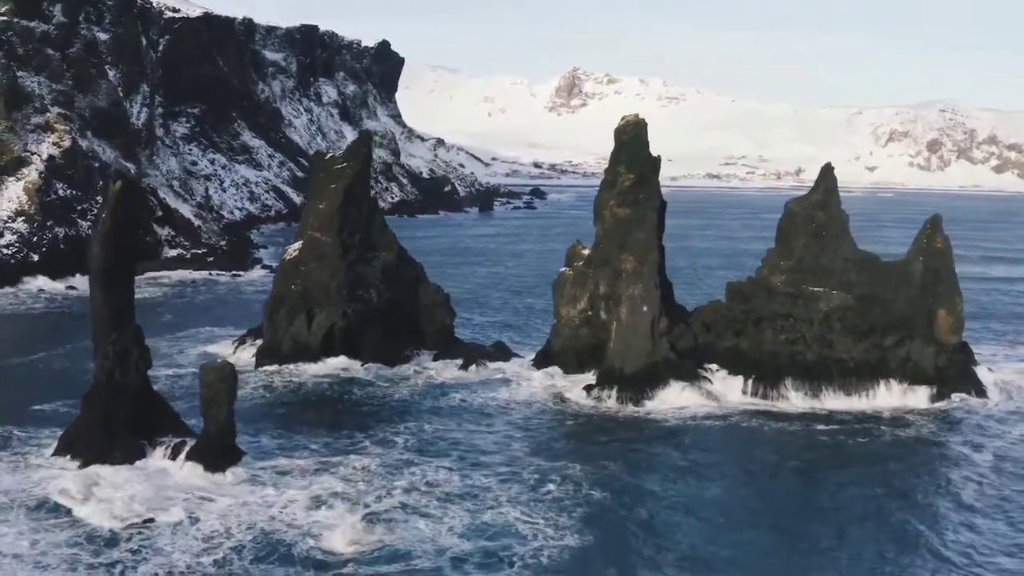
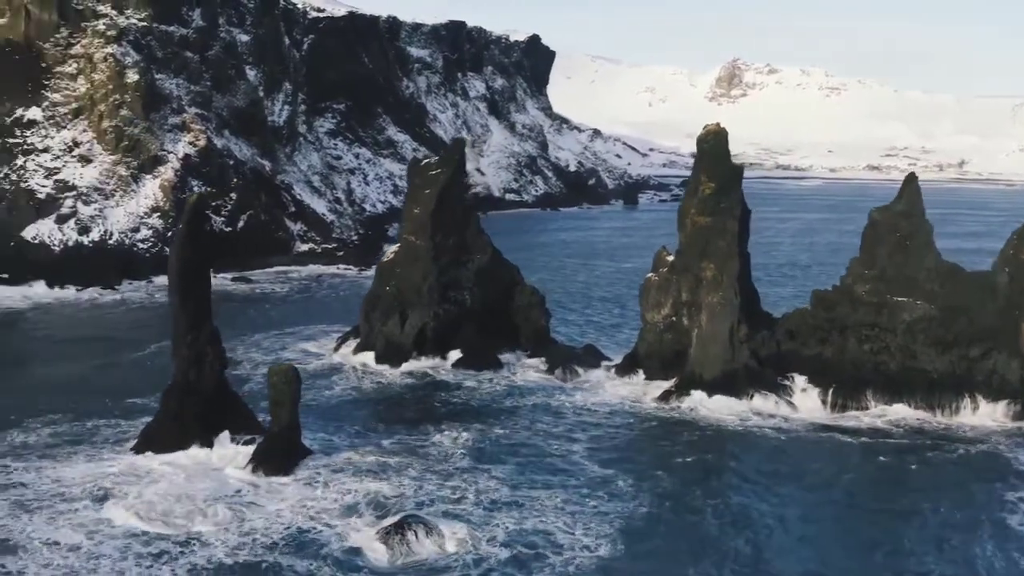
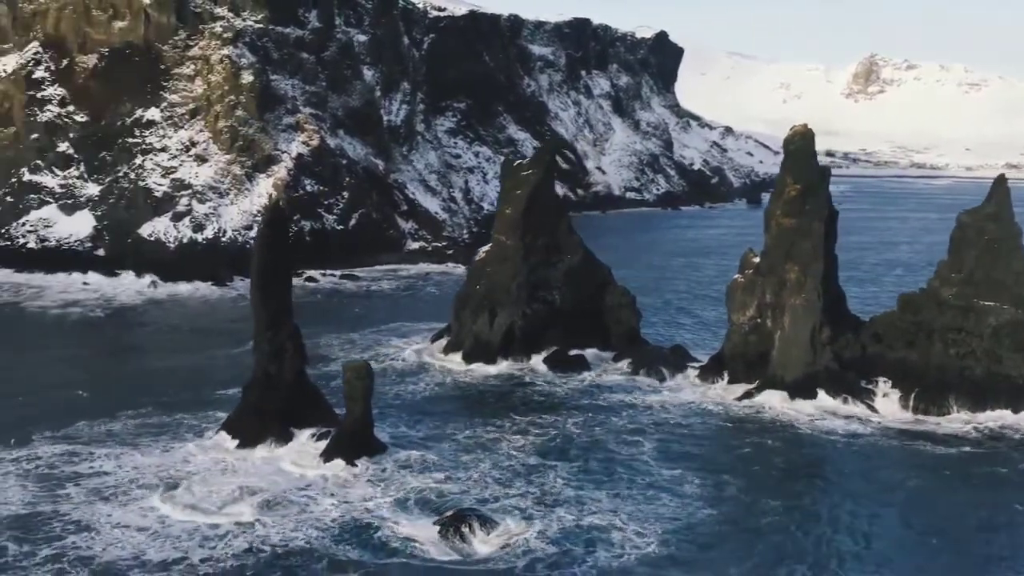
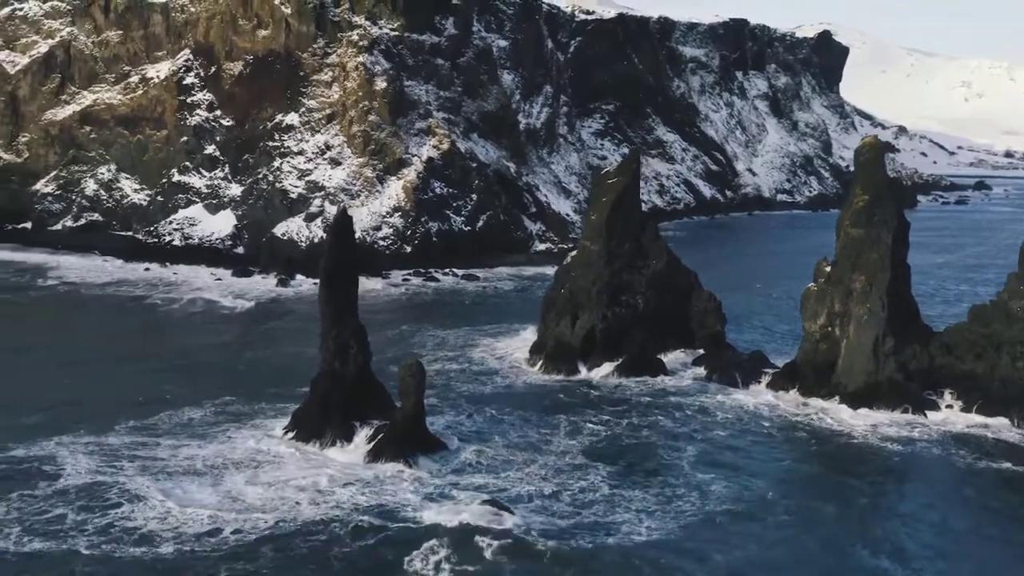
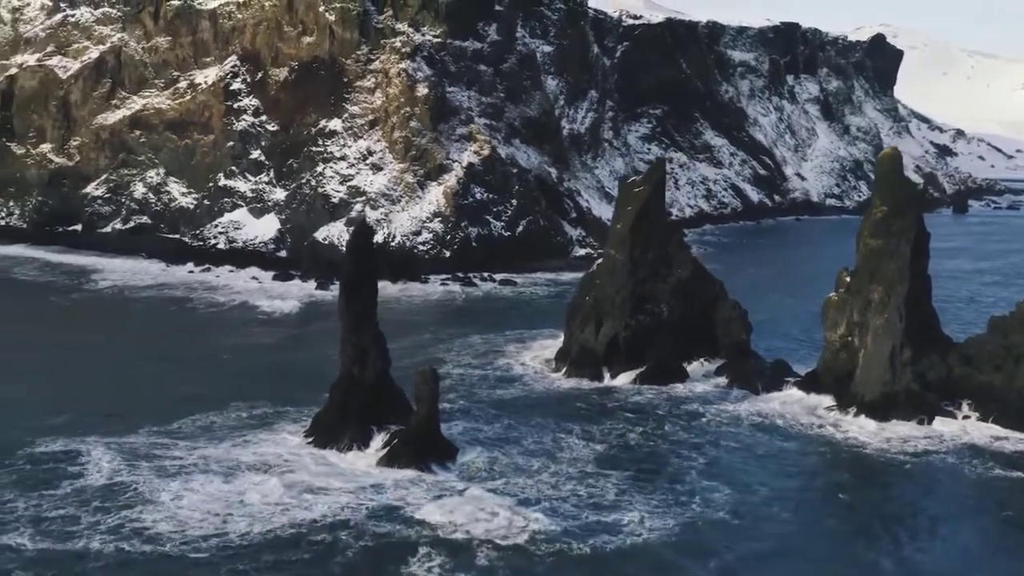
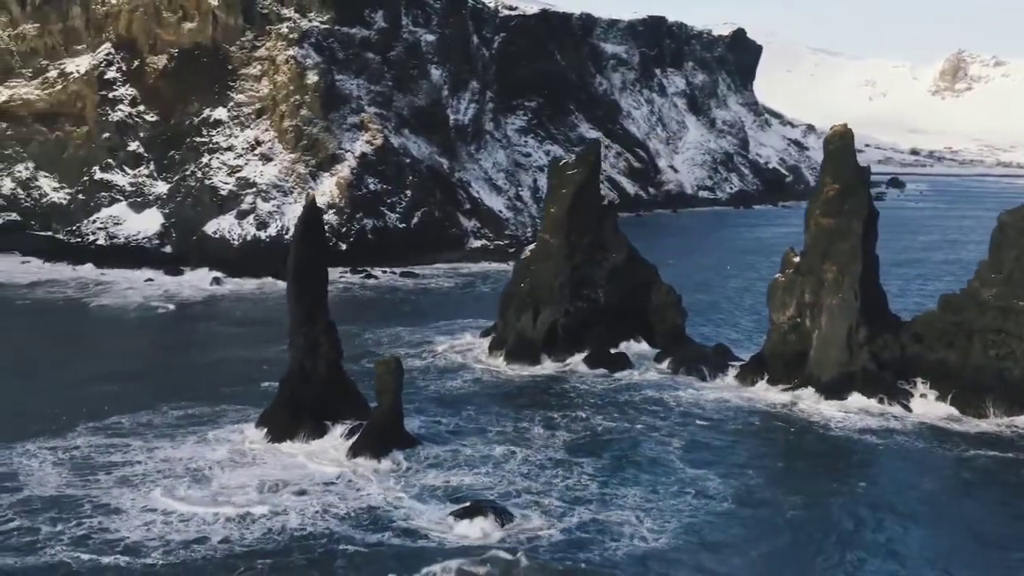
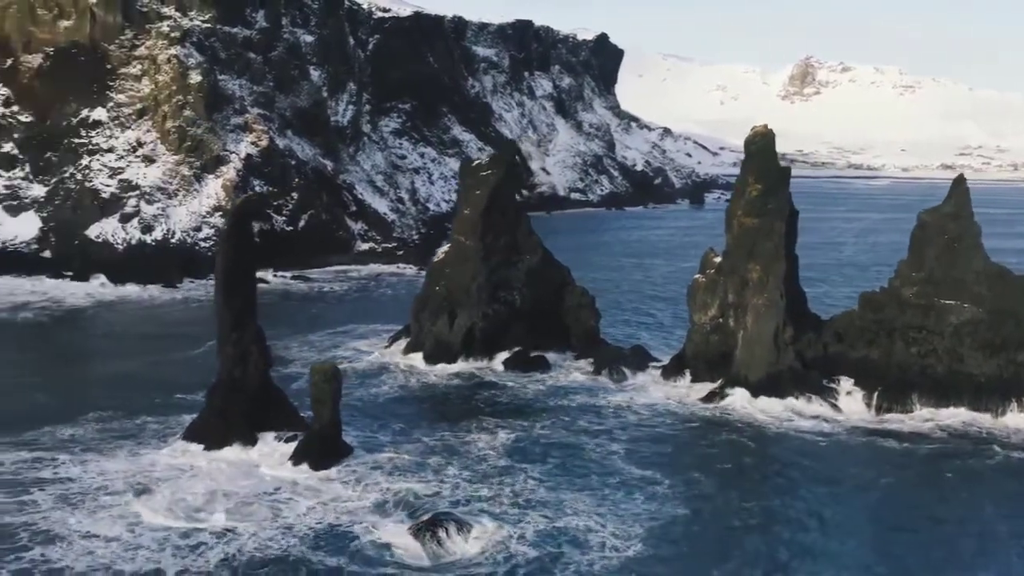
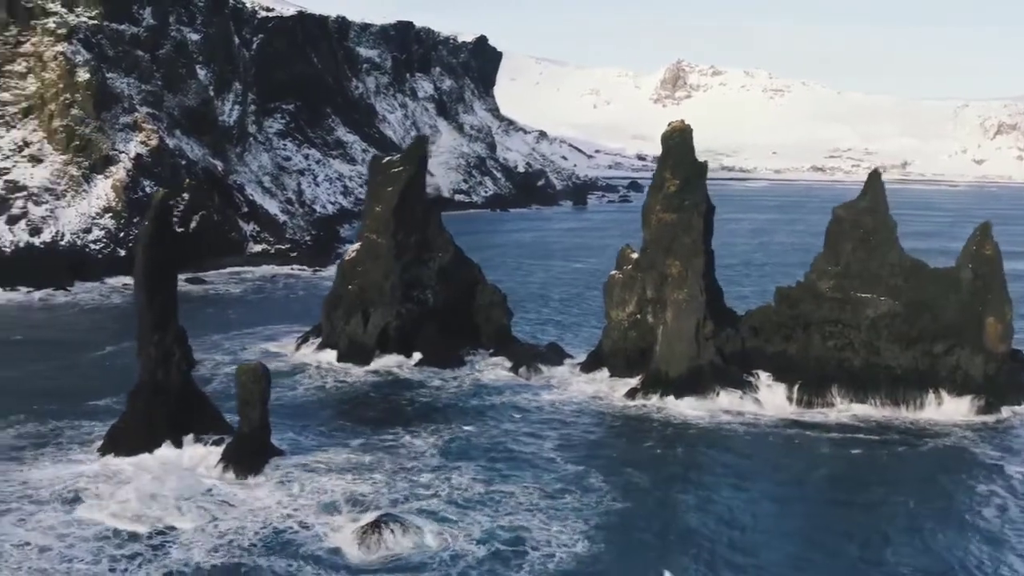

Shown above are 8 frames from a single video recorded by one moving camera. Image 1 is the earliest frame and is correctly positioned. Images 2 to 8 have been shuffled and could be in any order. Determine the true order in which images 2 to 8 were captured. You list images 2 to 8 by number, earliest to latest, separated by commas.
8, 2, 7, 3, 6, 4, 5
